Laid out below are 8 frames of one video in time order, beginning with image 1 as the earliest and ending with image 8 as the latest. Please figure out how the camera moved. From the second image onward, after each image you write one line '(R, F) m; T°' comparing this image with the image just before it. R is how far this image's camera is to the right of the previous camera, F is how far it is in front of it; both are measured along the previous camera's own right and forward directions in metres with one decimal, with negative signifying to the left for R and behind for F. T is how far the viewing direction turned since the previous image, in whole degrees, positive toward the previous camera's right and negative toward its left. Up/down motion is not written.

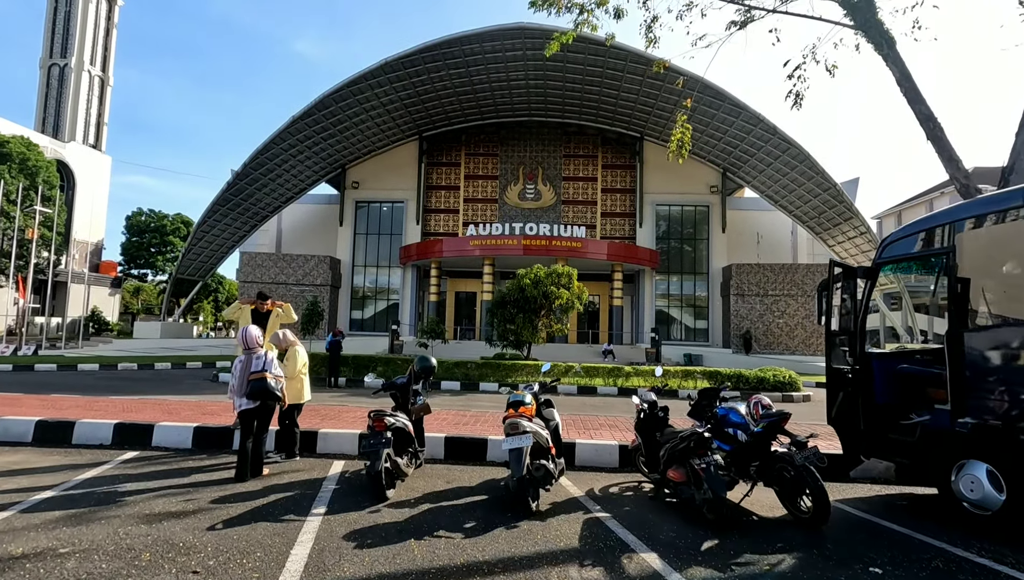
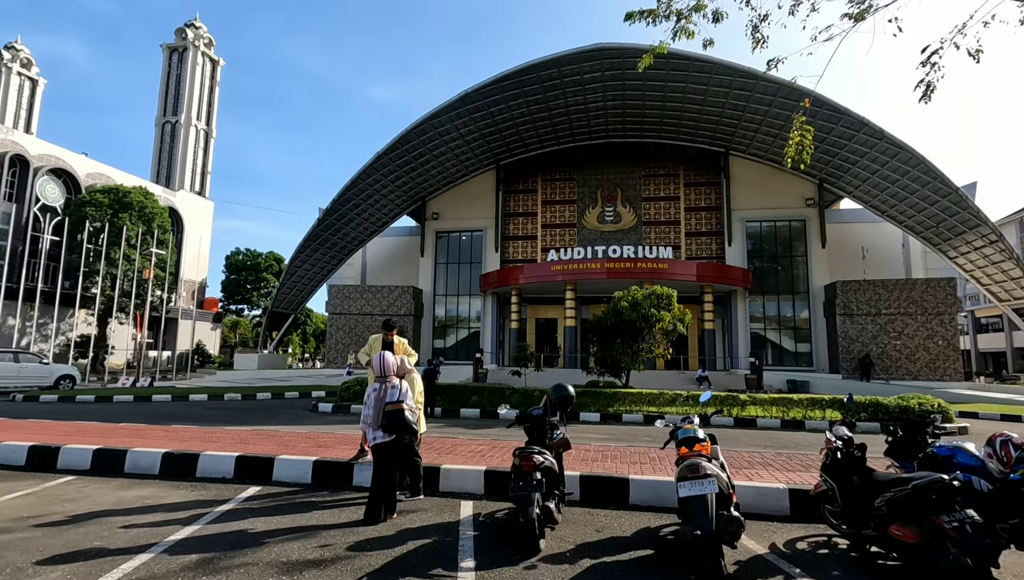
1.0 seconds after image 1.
(-0.7, +0.5) m; -7°
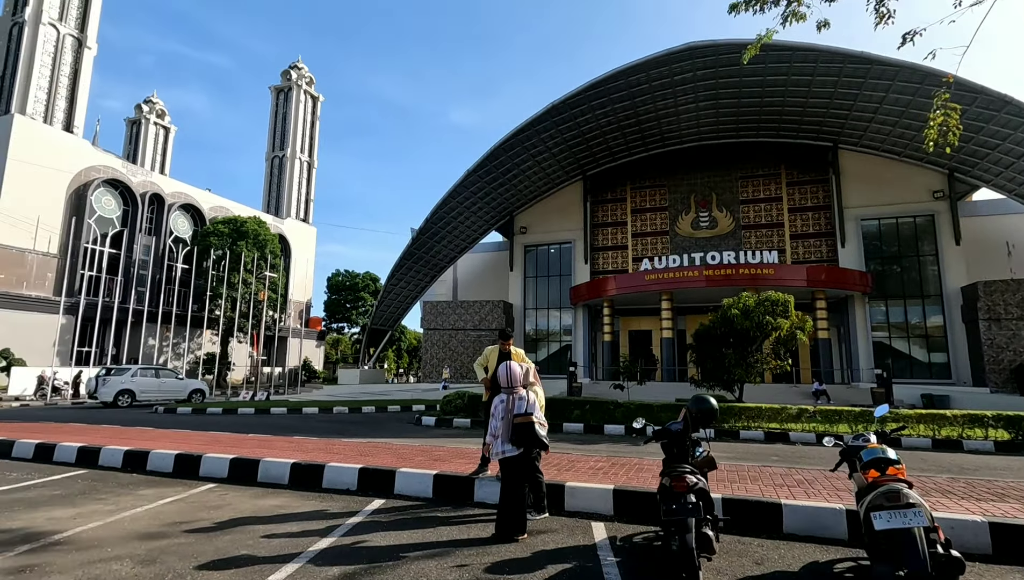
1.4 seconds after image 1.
(-0.4, +0.2) m; -9°
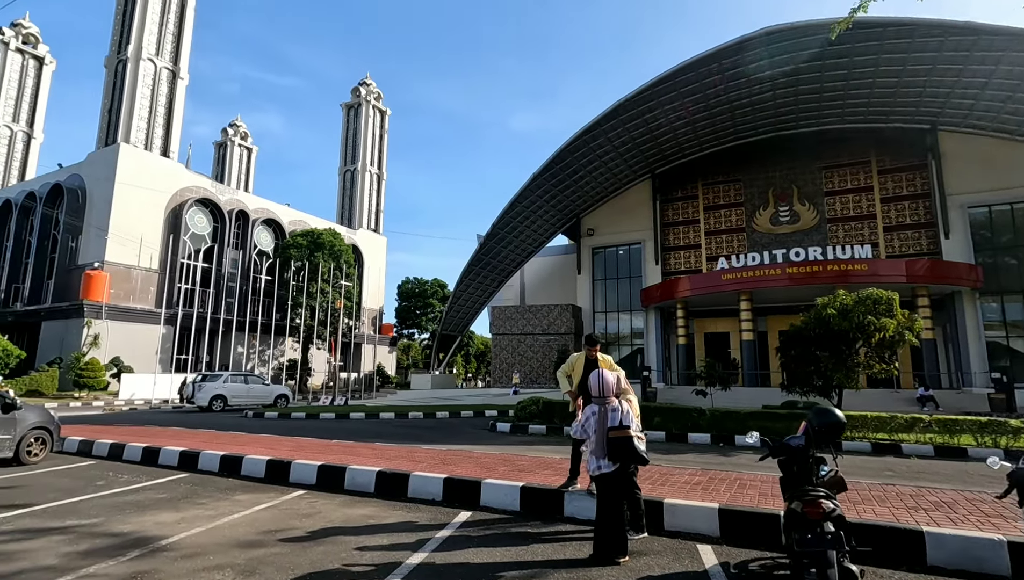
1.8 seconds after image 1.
(-0.2, +0.2) m; -7°
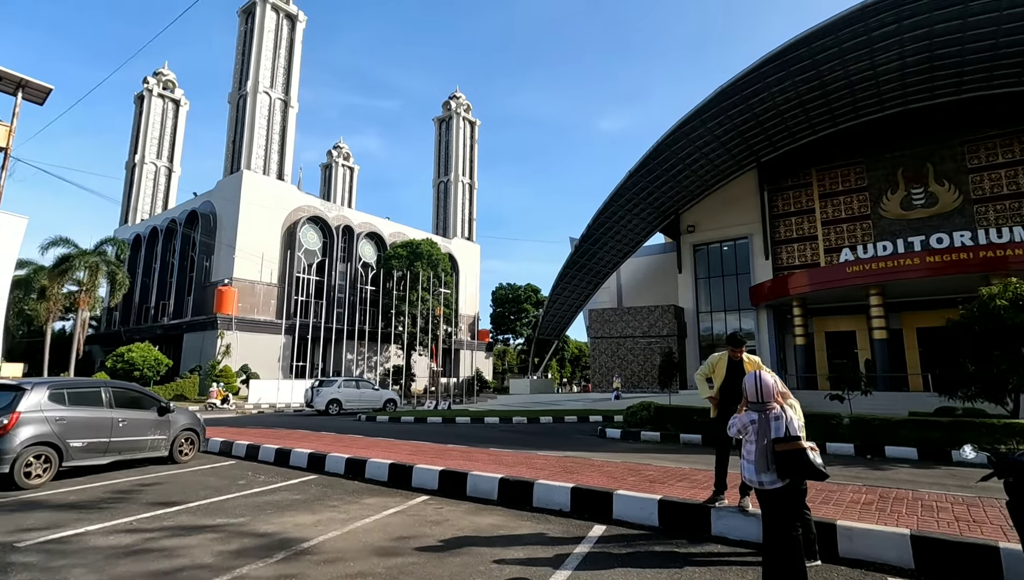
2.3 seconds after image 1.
(-0.4, +0.3) m; -10°
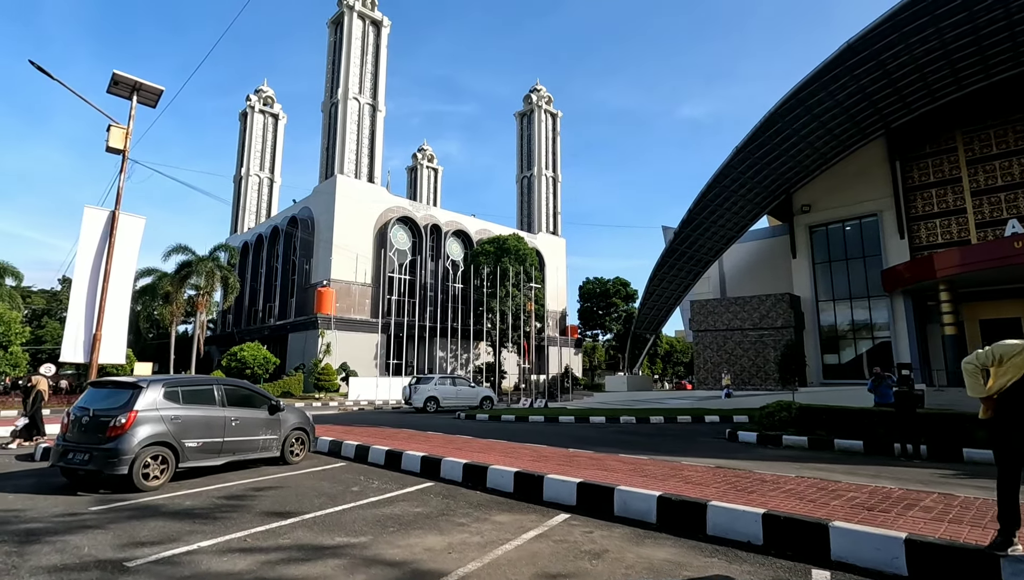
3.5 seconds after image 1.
(-0.7, +1.0) m; -9°
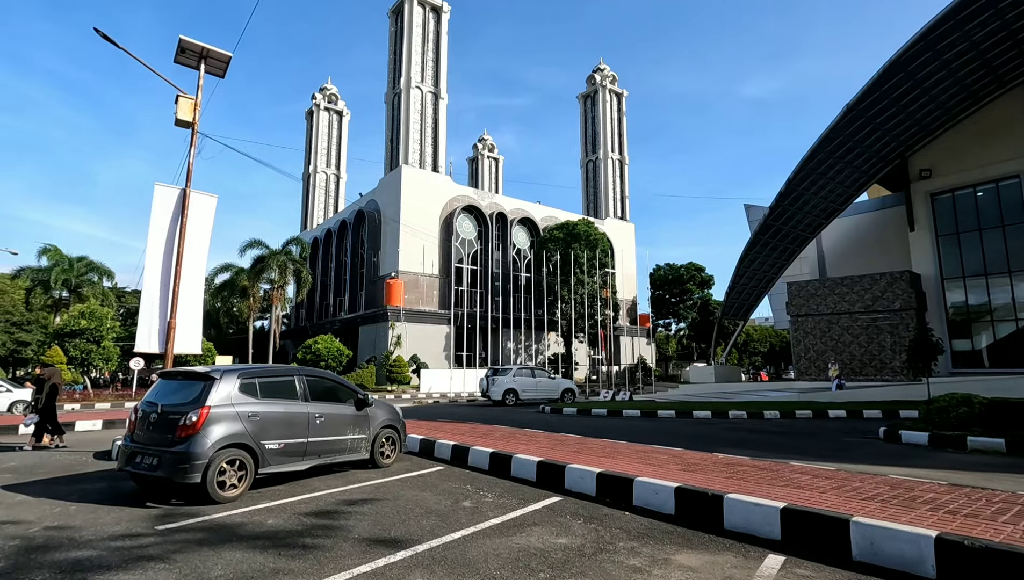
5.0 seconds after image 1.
(-0.9, +1.5) m; -6°
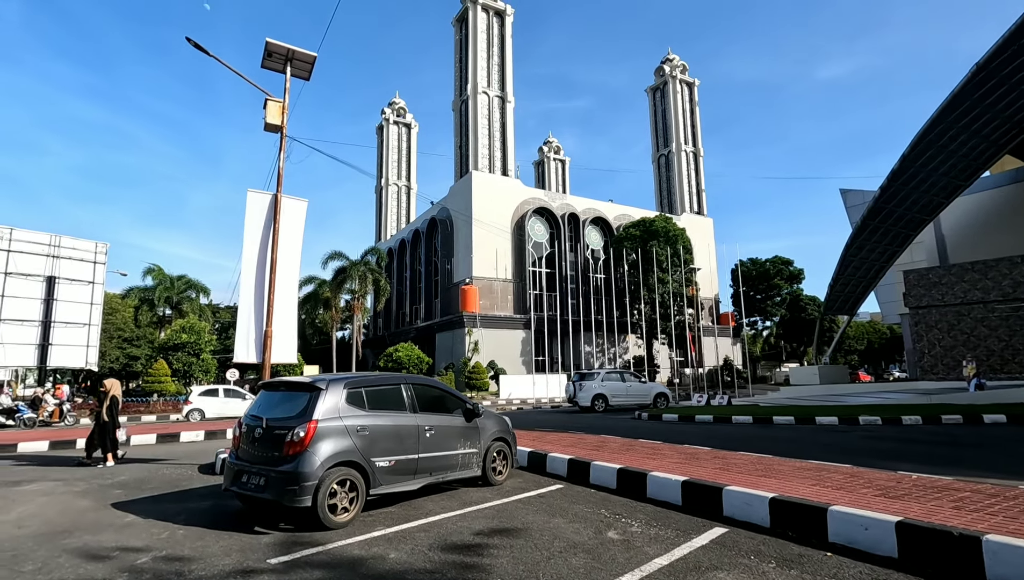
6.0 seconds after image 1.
(-0.7, +0.8) m; -7°
